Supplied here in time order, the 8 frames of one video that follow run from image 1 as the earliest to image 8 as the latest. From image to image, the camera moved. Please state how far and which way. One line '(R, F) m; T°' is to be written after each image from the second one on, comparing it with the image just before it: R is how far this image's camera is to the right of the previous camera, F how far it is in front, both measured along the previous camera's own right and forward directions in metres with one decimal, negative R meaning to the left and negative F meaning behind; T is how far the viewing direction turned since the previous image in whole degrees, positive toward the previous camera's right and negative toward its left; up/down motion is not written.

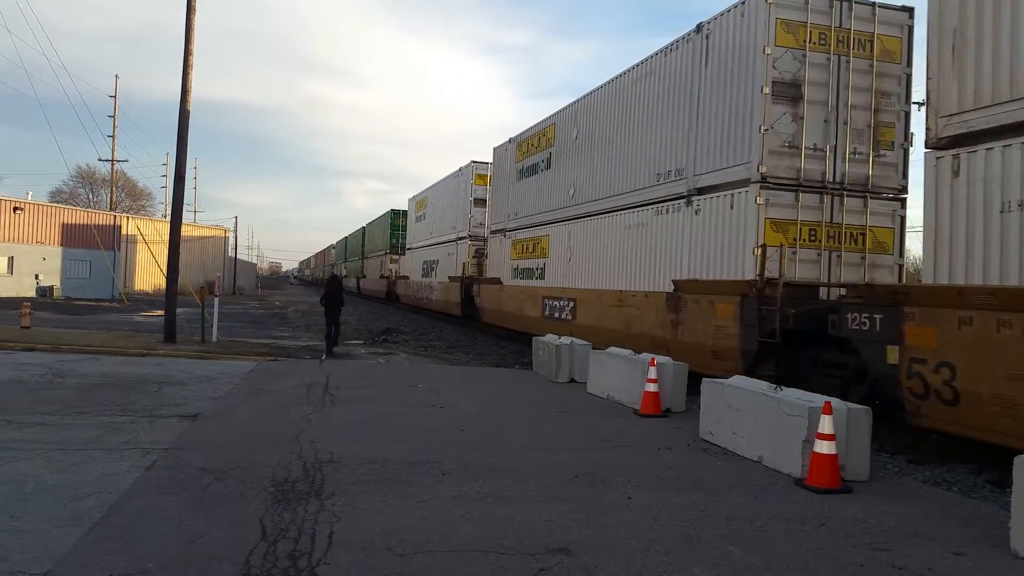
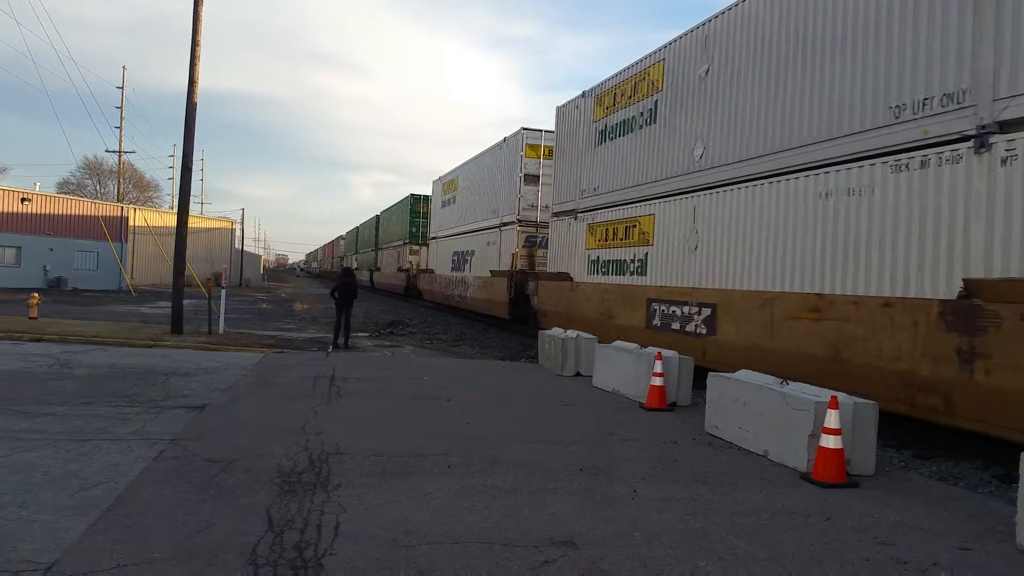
(0.0, 0.0) m; 0°
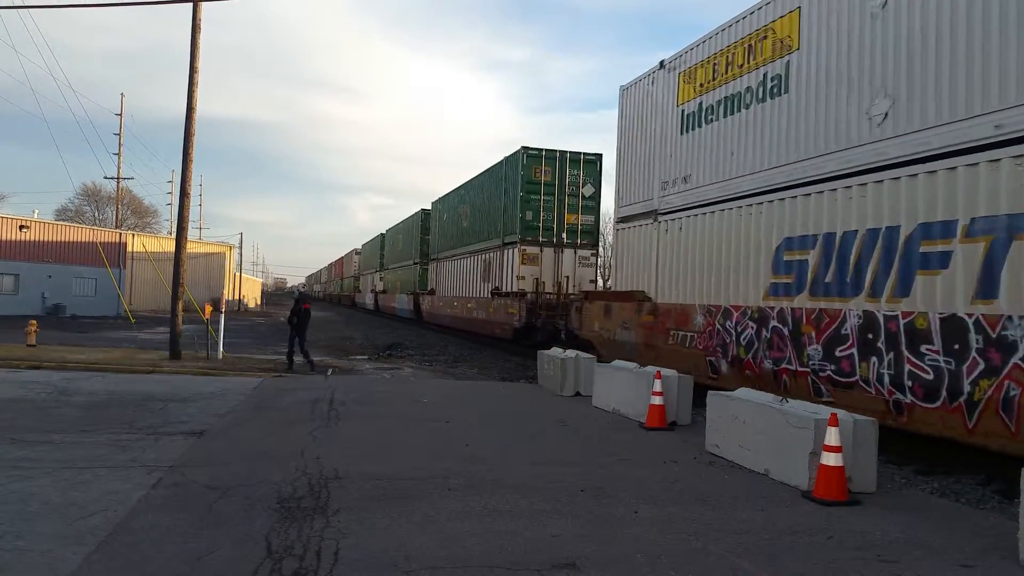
(0.0, 0.0) m; 0°
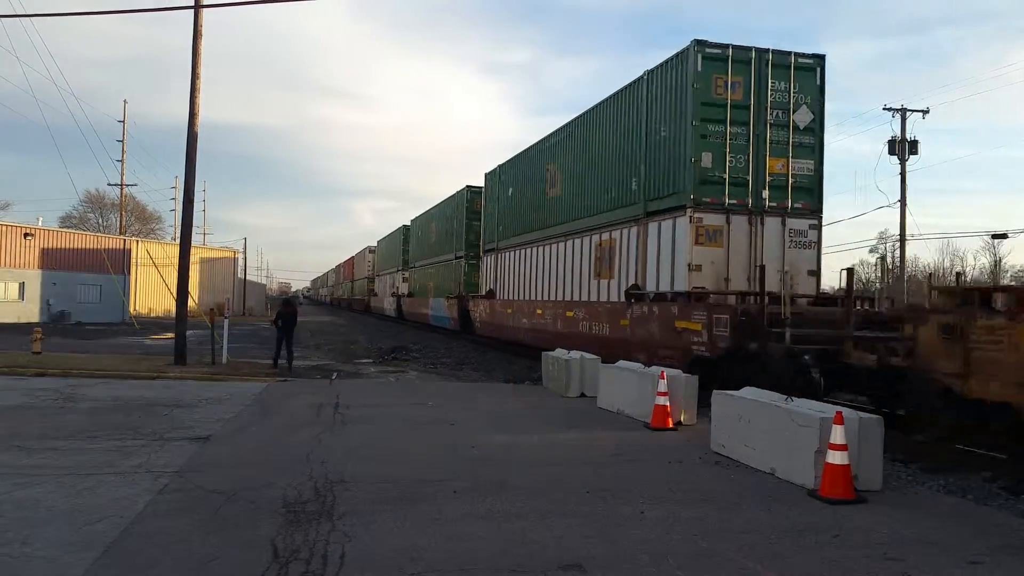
(0.0, 0.0) m; 0°
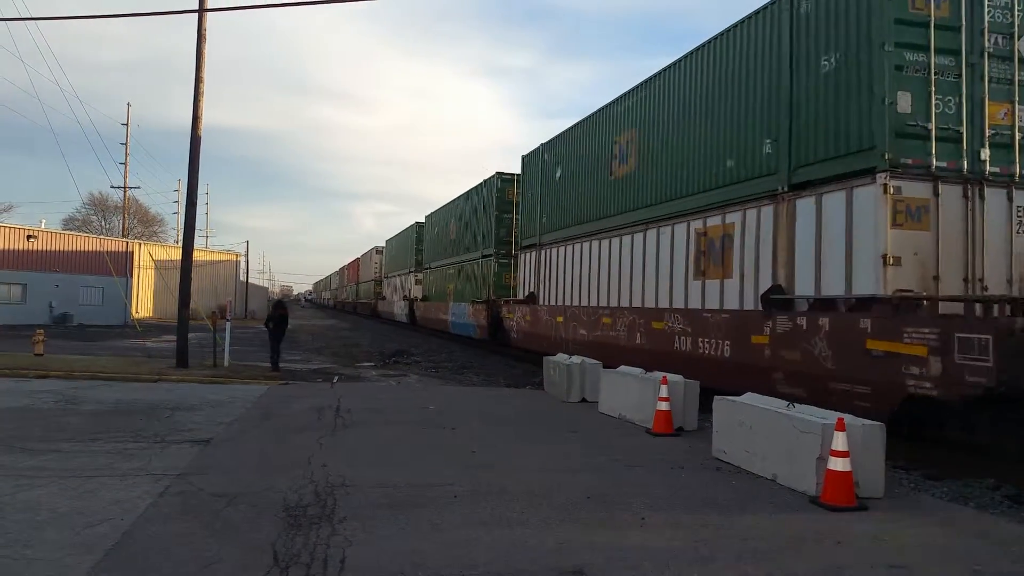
(0.0, 0.0) m; 0°
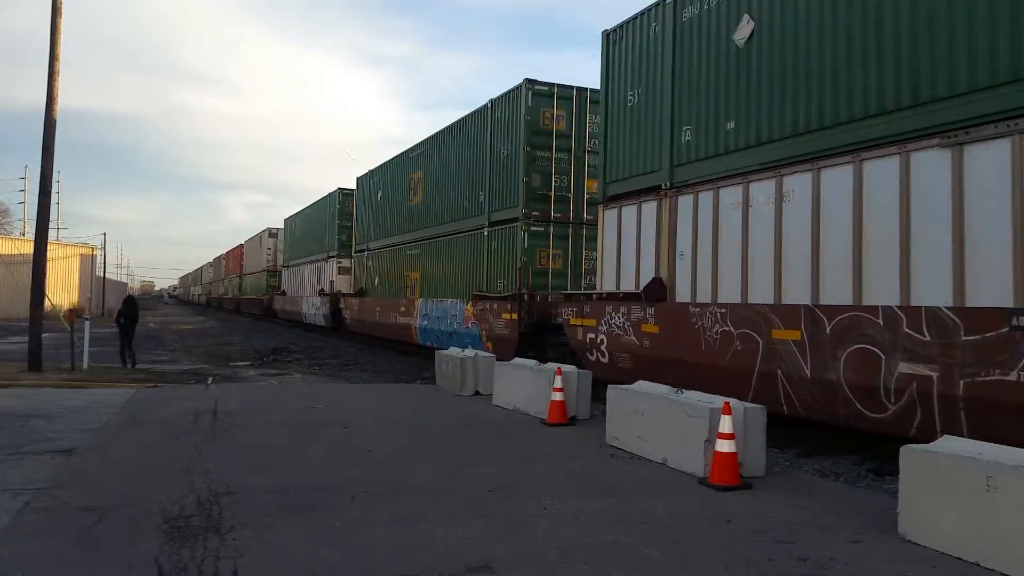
(-0.1, +0.1) m; +9°
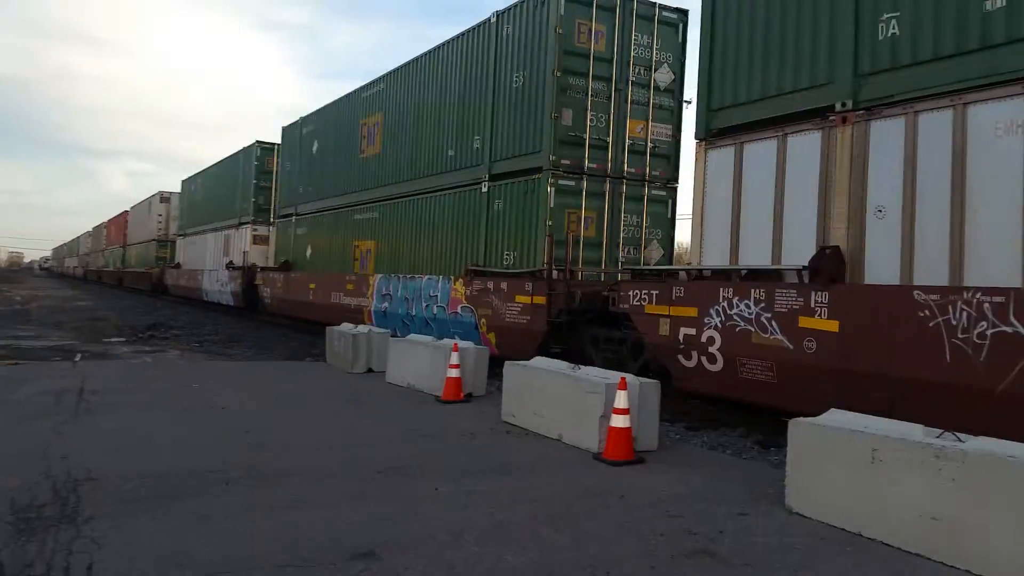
(-0.2, +0.5) m; +8°
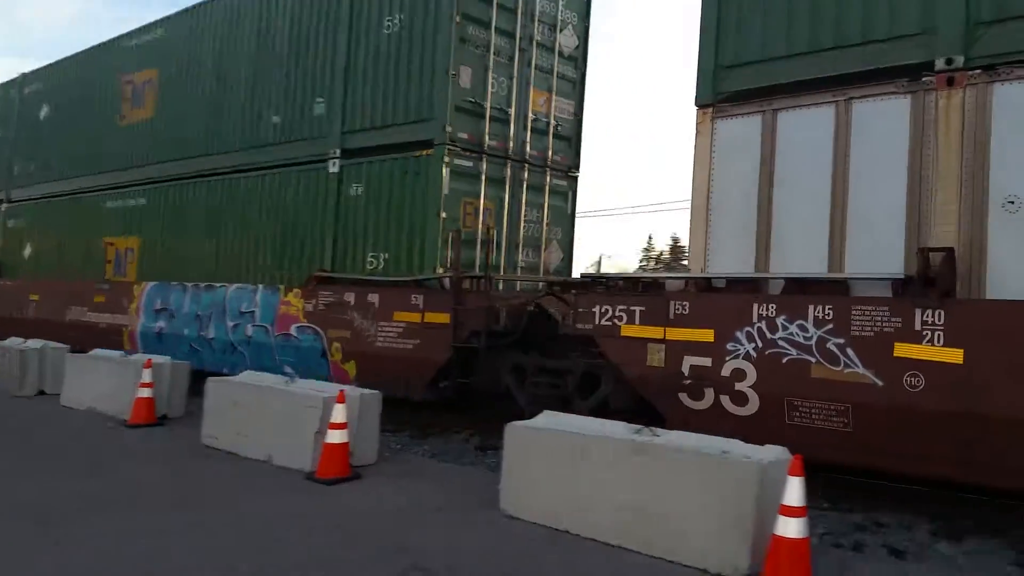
(-0.7, +1.4) m; +20°
